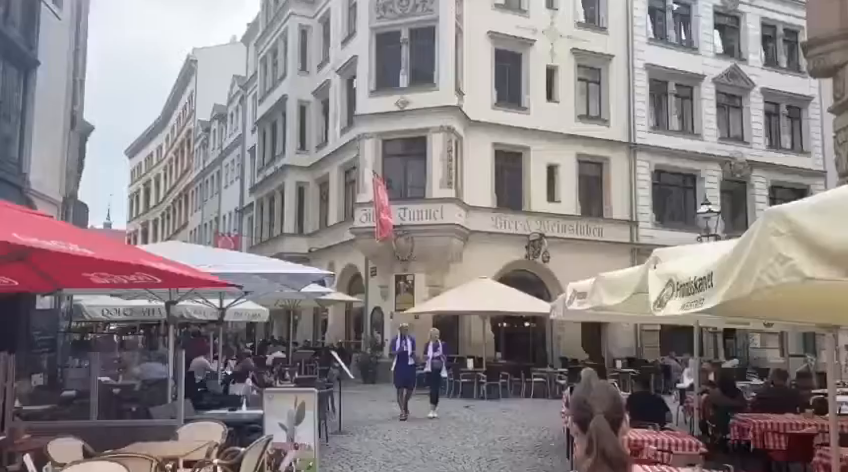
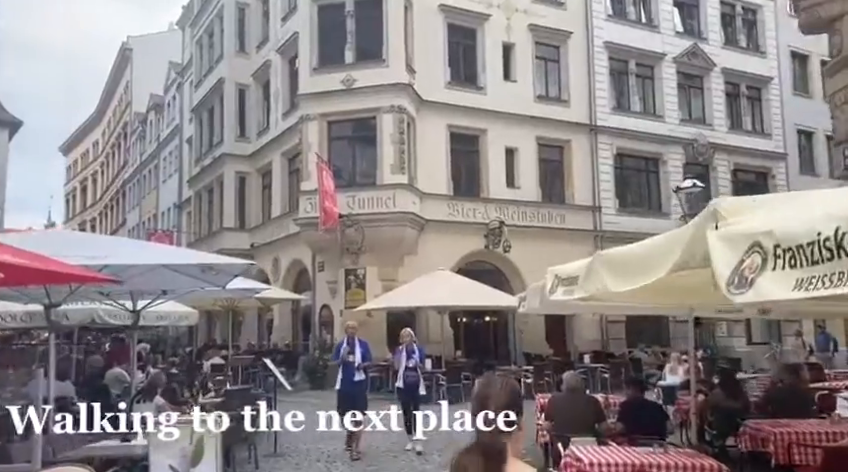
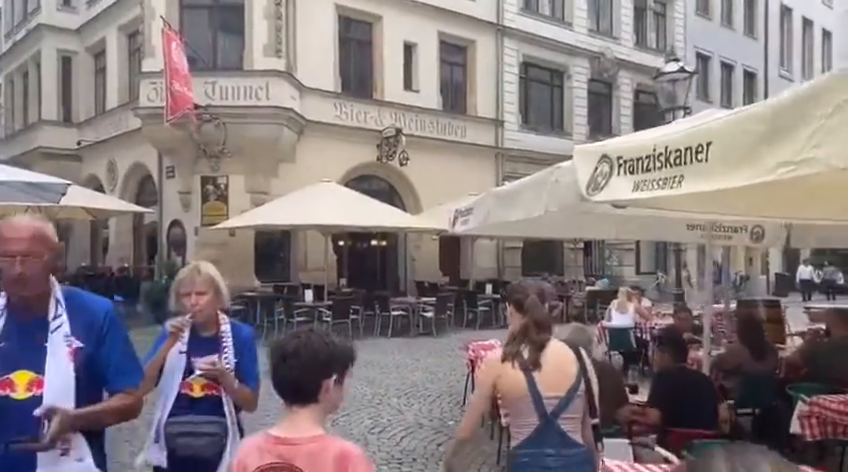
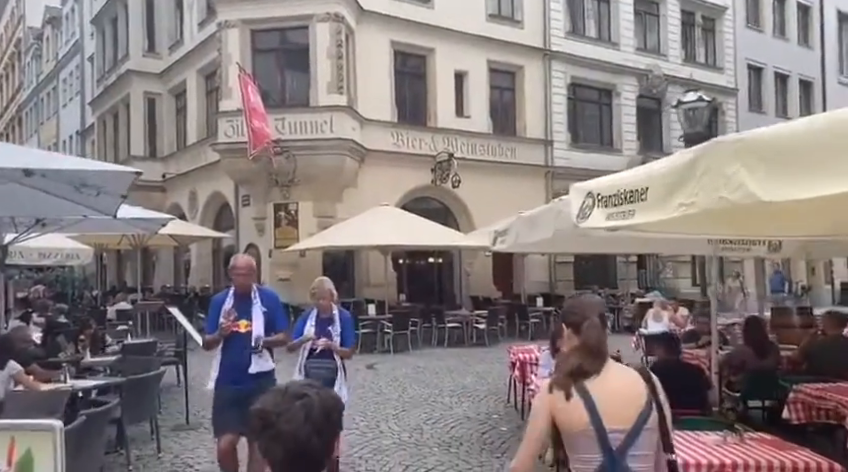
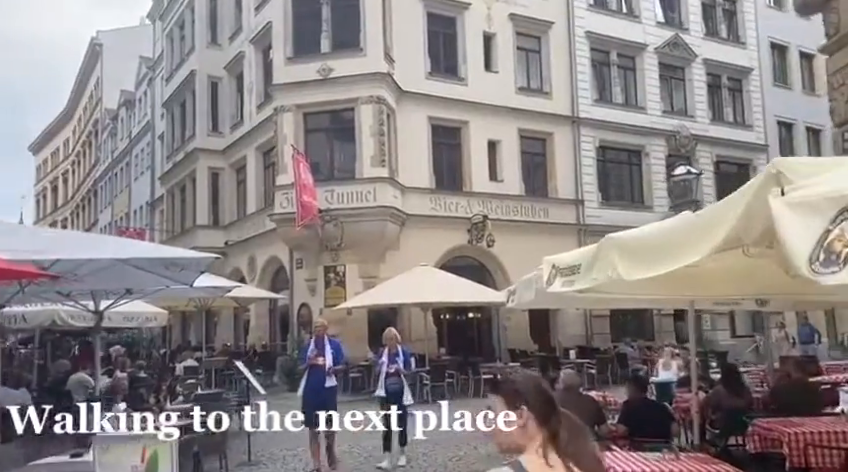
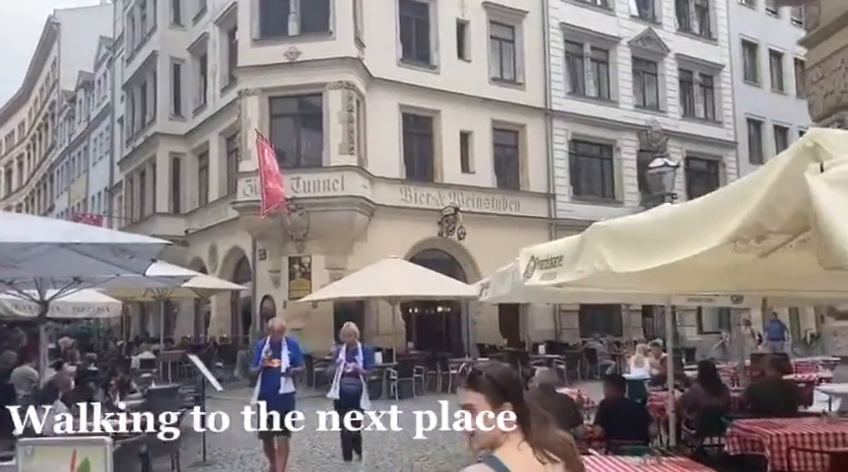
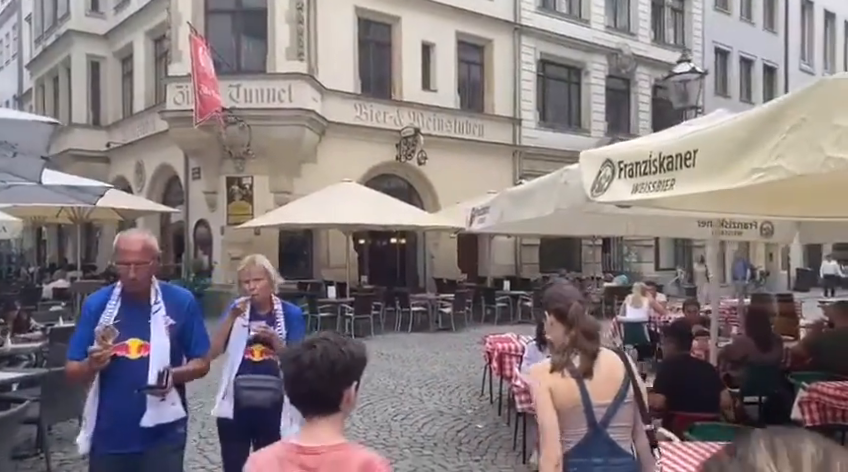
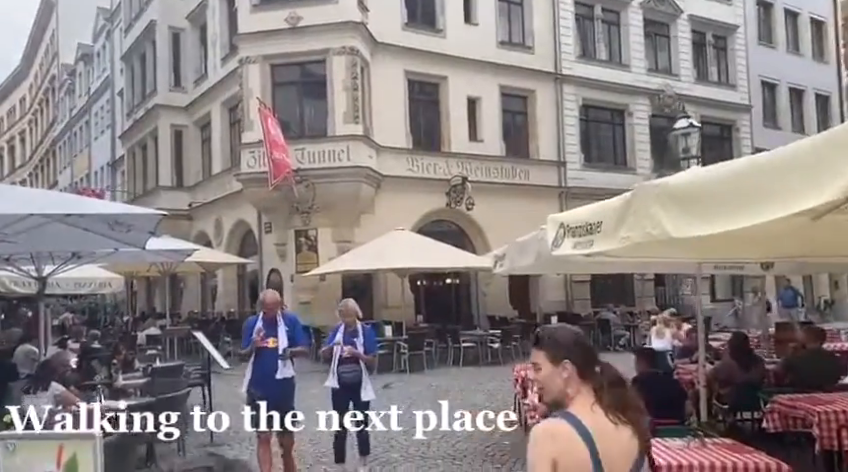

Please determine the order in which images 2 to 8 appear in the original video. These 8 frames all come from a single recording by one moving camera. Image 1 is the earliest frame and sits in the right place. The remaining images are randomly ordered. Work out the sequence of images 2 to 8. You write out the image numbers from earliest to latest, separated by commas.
2, 5, 6, 8, 4, 7, 3
